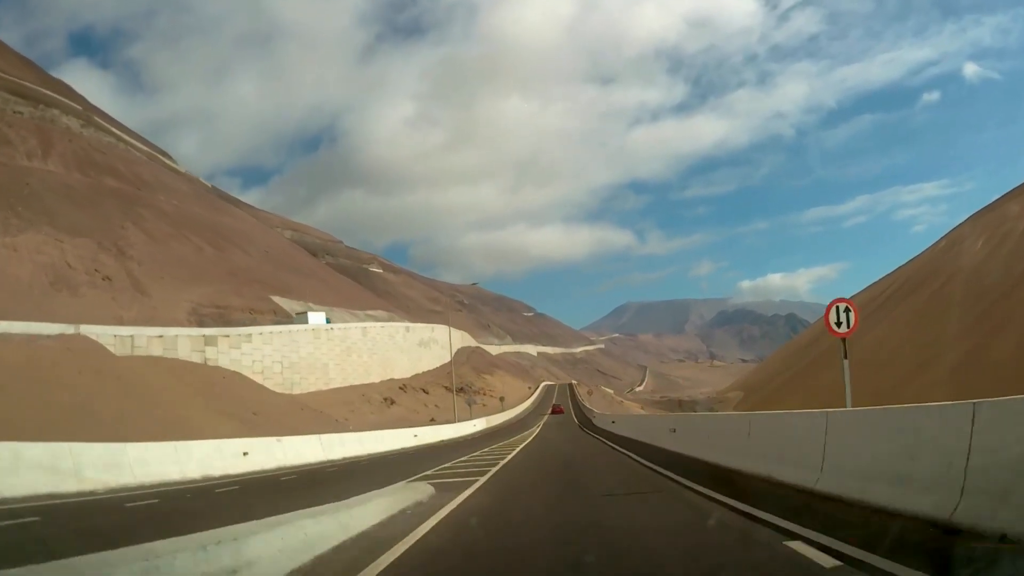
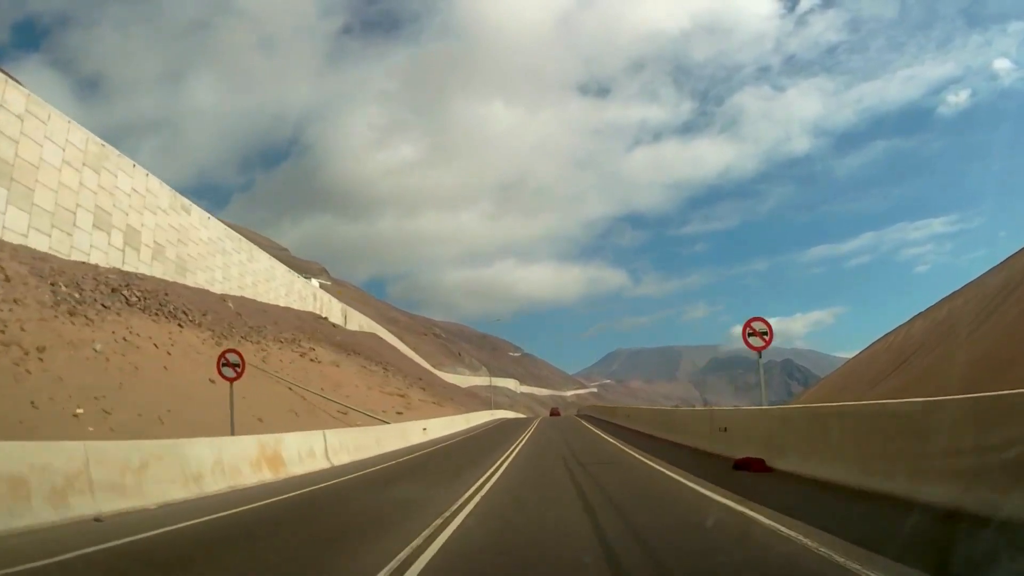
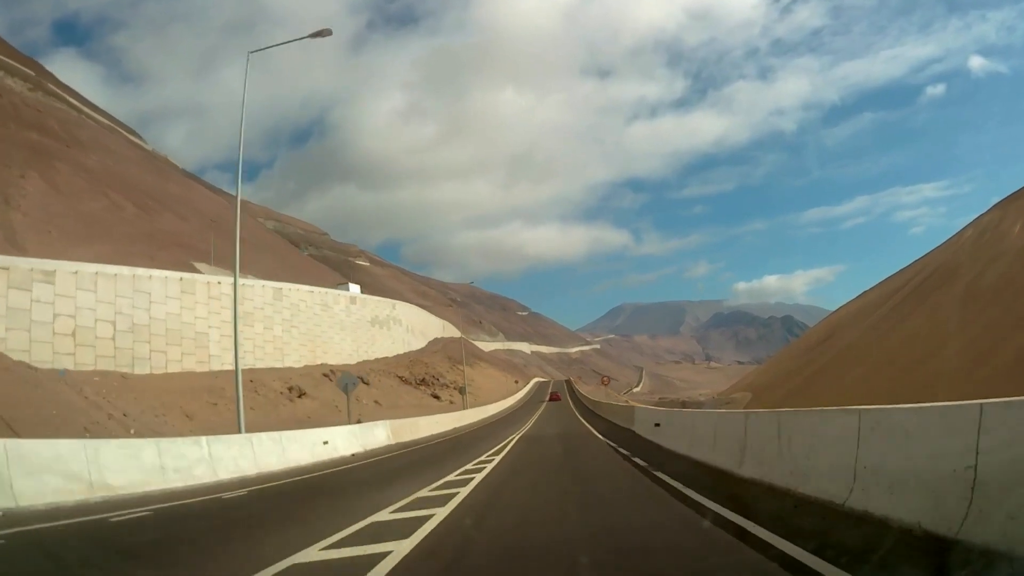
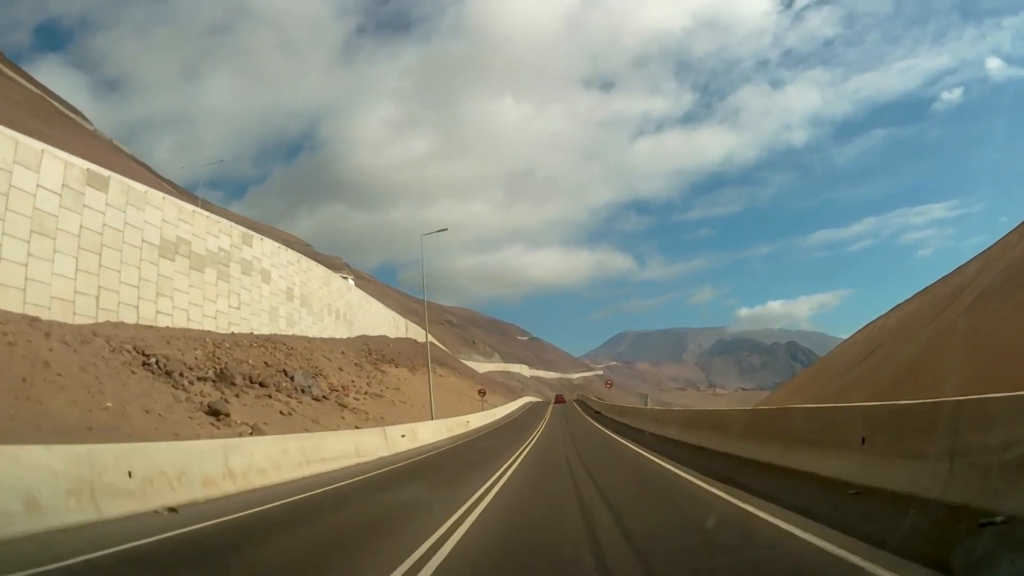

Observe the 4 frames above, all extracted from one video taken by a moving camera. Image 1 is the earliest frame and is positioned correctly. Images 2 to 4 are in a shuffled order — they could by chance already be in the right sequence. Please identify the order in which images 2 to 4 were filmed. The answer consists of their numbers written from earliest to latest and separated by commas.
3, 4, 2
